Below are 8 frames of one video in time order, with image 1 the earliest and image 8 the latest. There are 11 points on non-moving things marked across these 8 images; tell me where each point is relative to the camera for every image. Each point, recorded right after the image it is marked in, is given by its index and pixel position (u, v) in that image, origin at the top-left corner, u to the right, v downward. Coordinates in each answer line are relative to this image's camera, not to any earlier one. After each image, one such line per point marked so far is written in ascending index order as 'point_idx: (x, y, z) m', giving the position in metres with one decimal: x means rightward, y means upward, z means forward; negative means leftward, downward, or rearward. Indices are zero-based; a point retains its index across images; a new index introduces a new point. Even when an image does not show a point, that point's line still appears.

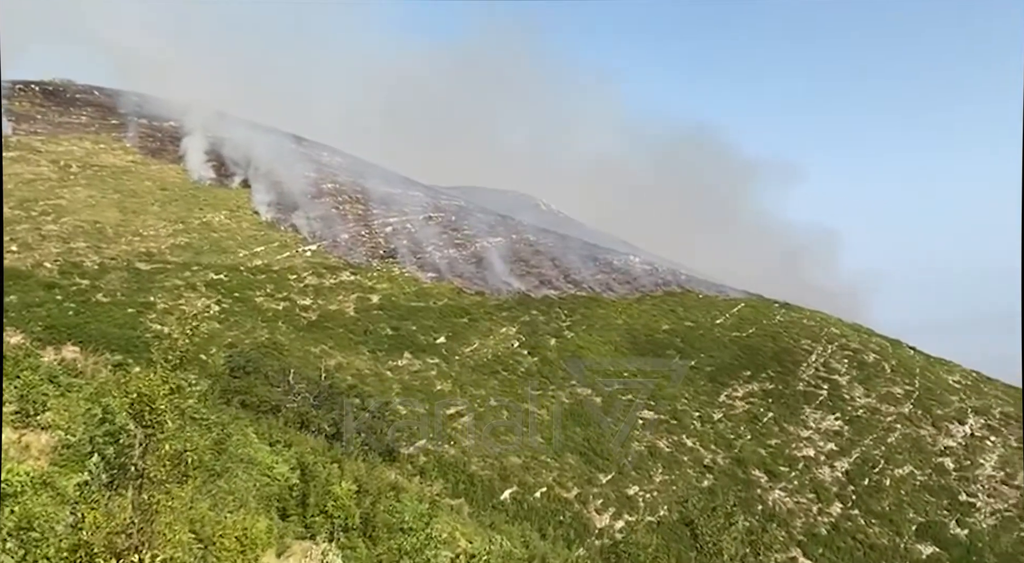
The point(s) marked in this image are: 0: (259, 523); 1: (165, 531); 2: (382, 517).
0: (-5.8, -5.1, +12.6) m
1: (-6.3, -4.1, +10.4) m
2: (-4.1, -6.3, +15.2) m
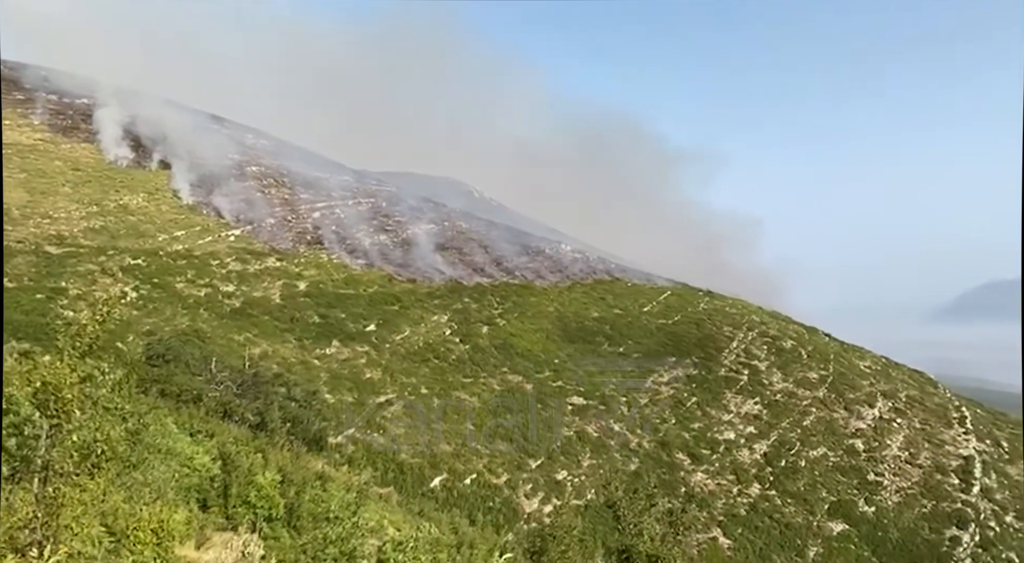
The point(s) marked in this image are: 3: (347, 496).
0: (-7.2, -4.9, +12.9) m
1: (-7.7, -4.3, +10.6) m
2: (-5.5, -5.8, +15.7) m
3: (-5.1, -6.0, +17.3) m
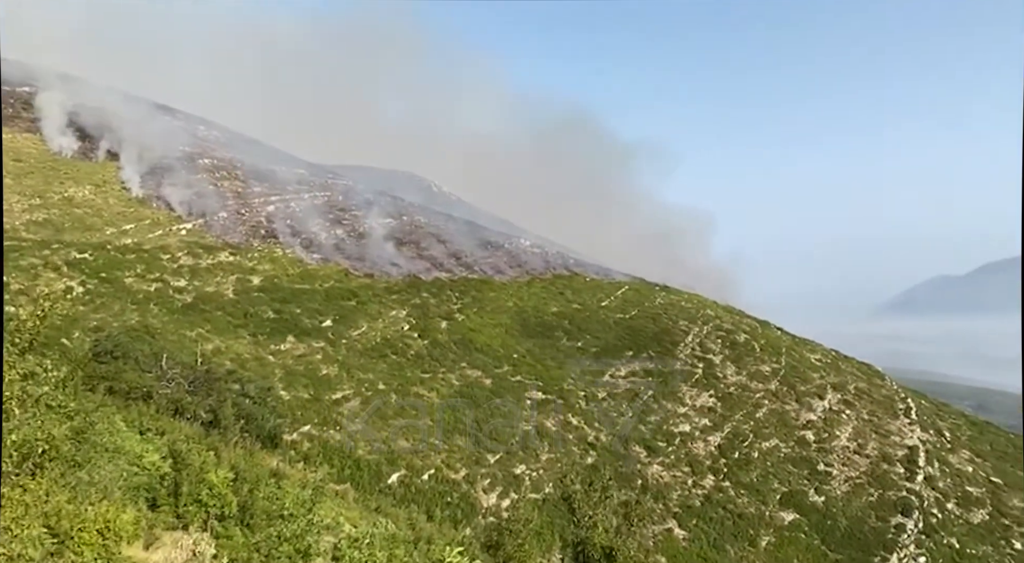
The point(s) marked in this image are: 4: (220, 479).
0: (-8.0, -4.8, +12.6) m
1: (-8.5, -4.2, +10.3) m
2: (-6.5, -5.6, +15.5) m
3: (-6.2, -5.9, +17.1) m
4: (-7.4, -4.9, +15.4) m
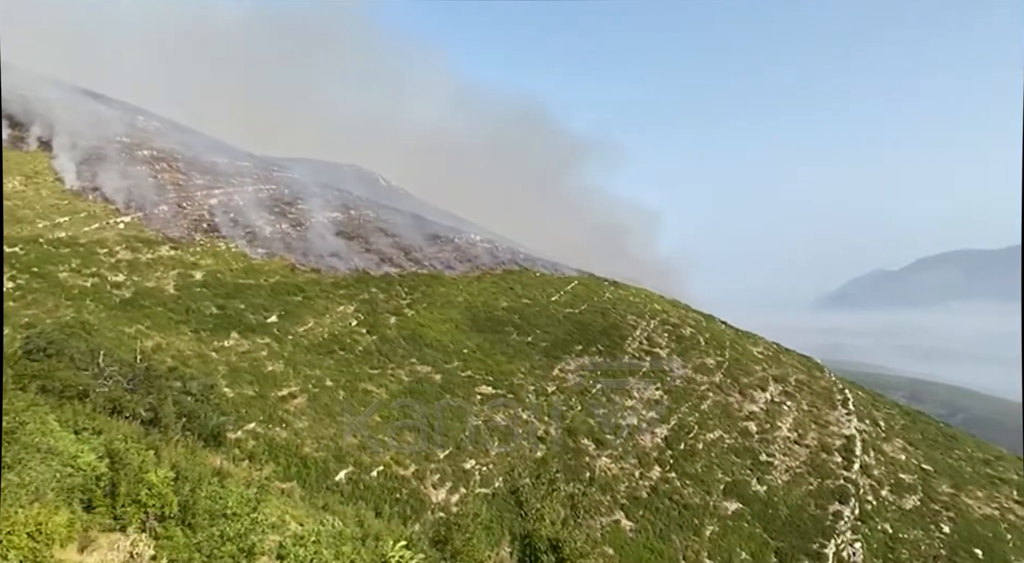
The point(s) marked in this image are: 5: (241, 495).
0: (-9.1, -4.7, +12.2) m
1: (-9.4, -4.1, +9.9) m
2: (-7.7, -5.5, +15.2) m
3: (-7.5, -5.8, +16.8) m
4: (-8.6, -4.8, +15.0) m
5: (-7.3, -5.7, +16.1) m
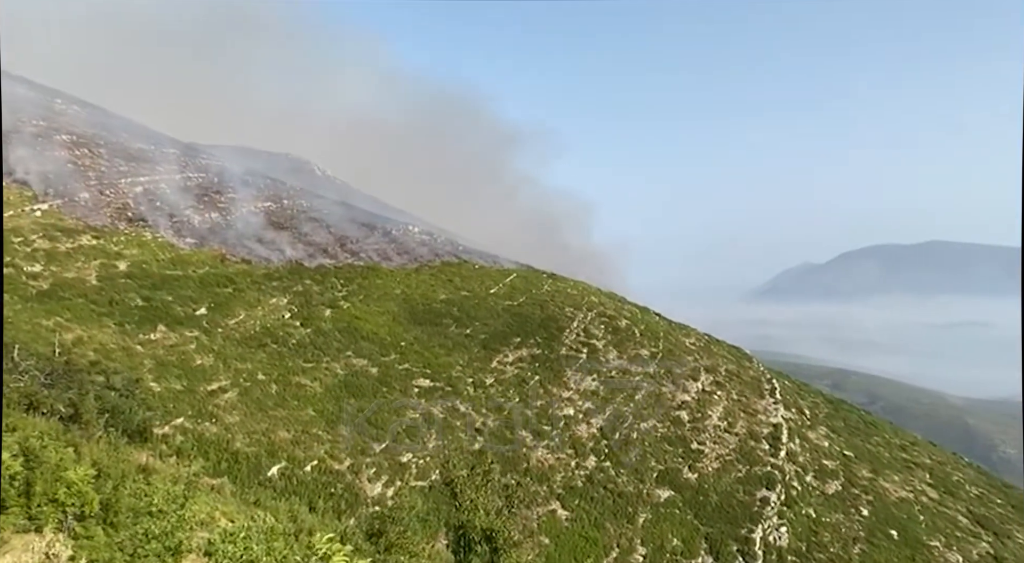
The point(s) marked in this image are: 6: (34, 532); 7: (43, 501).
0: (-10.4, -4.5, +11.7) m
1: (-10.5, -3.9, +9.3) m
2: (-9.2, -5.3, +14.7) m
3: (-9.0, -5.6, +16.3) m
4: (-10.1, -4.6, +14.5) m
5: (-8.8, -5.5, +15.7) m
6: (-9.9, -5.3, +12.9) m
7: (-10.1, -4.8, +13.4) m
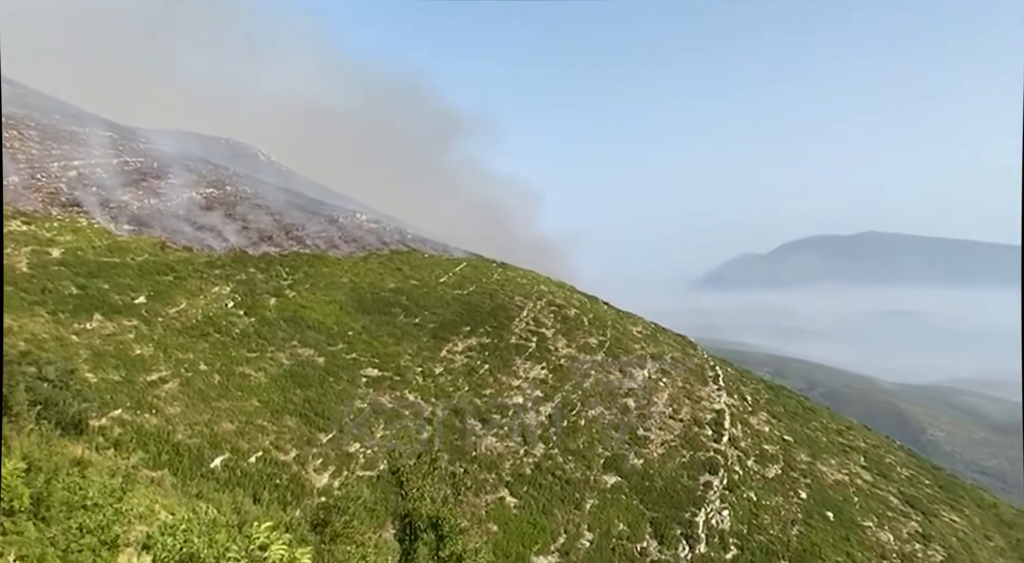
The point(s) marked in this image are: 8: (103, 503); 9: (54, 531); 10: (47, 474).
0: (-11.4, -4.3, +11.2) m
1: (-11.5, -3.7, +8.8) m
2: (-10.3, -5.0, +14.3) m
3: (-10.3, -5.3, +15.9) m
4: (-11.3, -4.4, +14.0) m
5: (-10.0, -5.2, +15.3) m
6: (-11.0, -5.0, +12.4) m
7: (-11.2, -4.6, +13.0) m
8: (-9.6, -5.3, +14.6) m
9: (-9.9, -5.5, +13.4) m
10: (-11.1, -4.8, +15.0) m
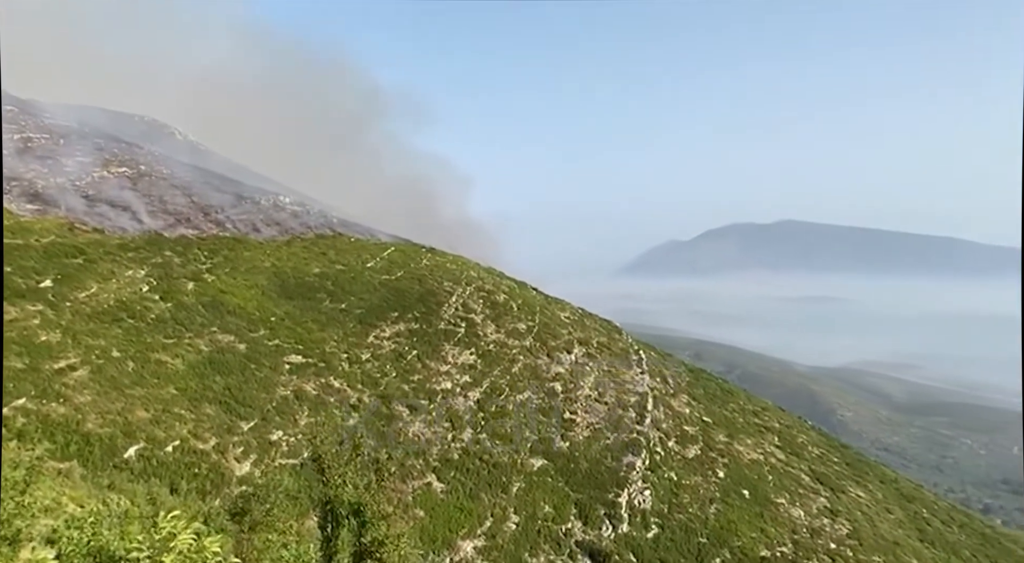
0: (-12.8, -3.9, +10.4) m
1: (-12.7, -3.4, +8.0) m
2: (-12.0, -4.7, +13.5) m
3: (-12.0, -4.9, +15.2) m
4: (-12.9, -4.0, +13.2) m
5: (-11.7, -4.8, +14.6) m
6: (-12.5, -4.7, +11.6) m
7: (-12.8, -4.2, +12.2) m
8: (-11.2, -4.9, +14.0) m
9: (-11.5, -5.1, +12.7) m
10: (-12.8, -4.4, +14.2) m
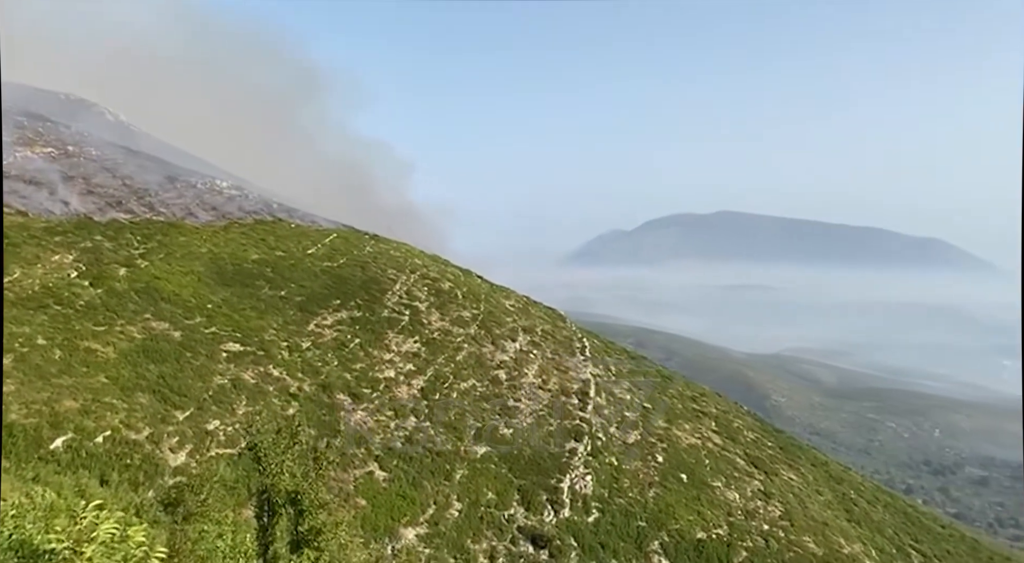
0: (-13.9, -3.7, +9.7) m
1: (-13.6, -3.1, +7.3) m
2: (-13.2, -4.4, +12.9) m
3: (-13.4, -4.5, +14.5) m
4: (-14.1, -3.7, +12.5) m
5: (-13.0, -4.5, +13.9) m
6: (-13.6, -4.4, +11.0) m
7: (-13.9, -3.9, +11.5) m
8: (-12.5, -4.6, +13.4) m
9: (-12.7, -4.8, +12.1) m
10: (-14.1, -4.0, +13.5) m
